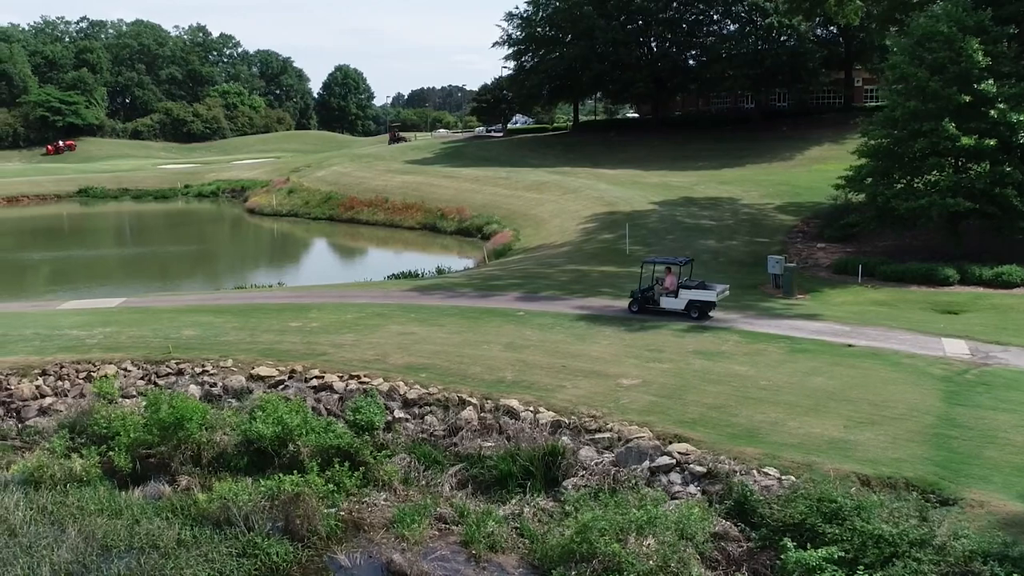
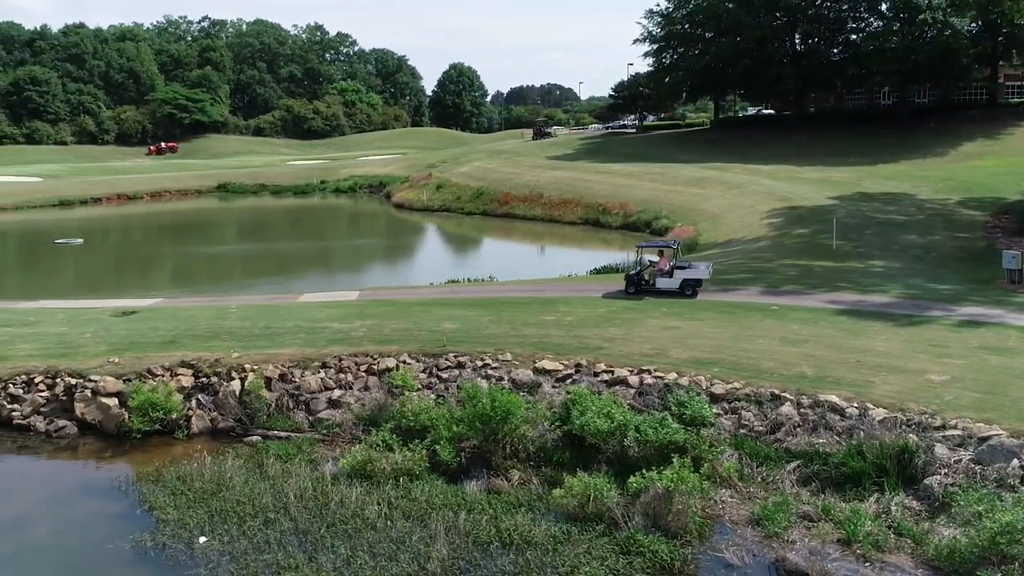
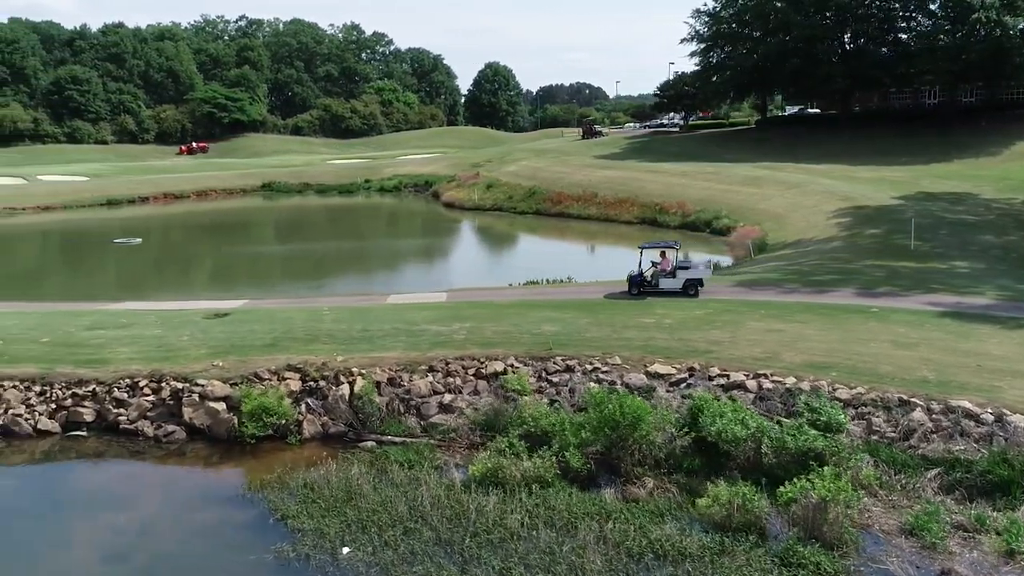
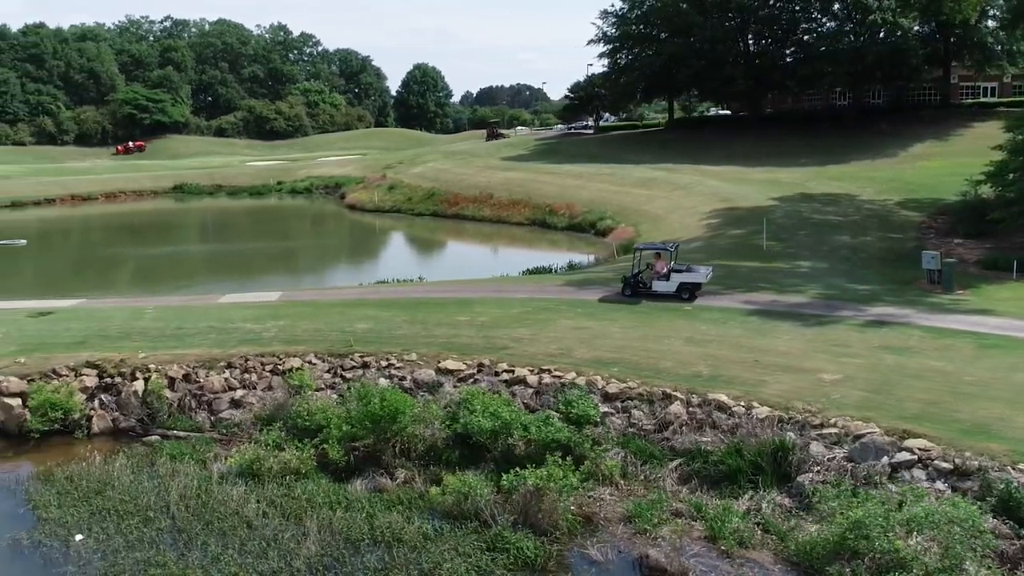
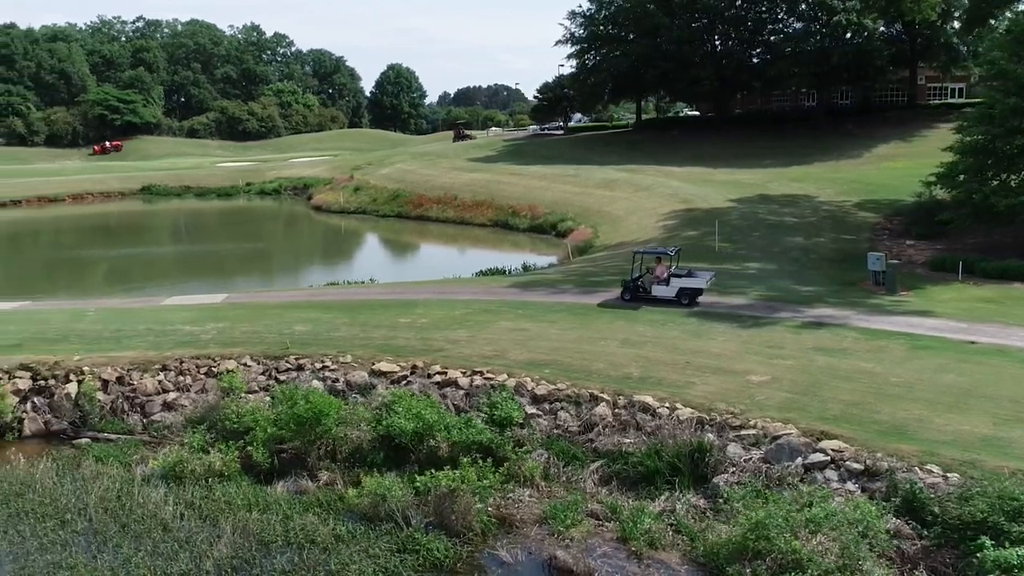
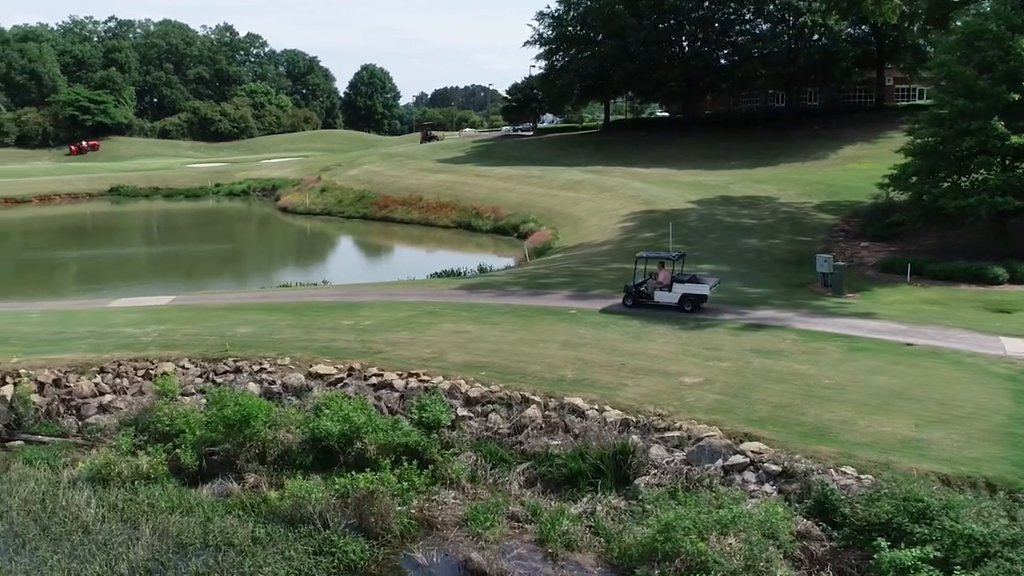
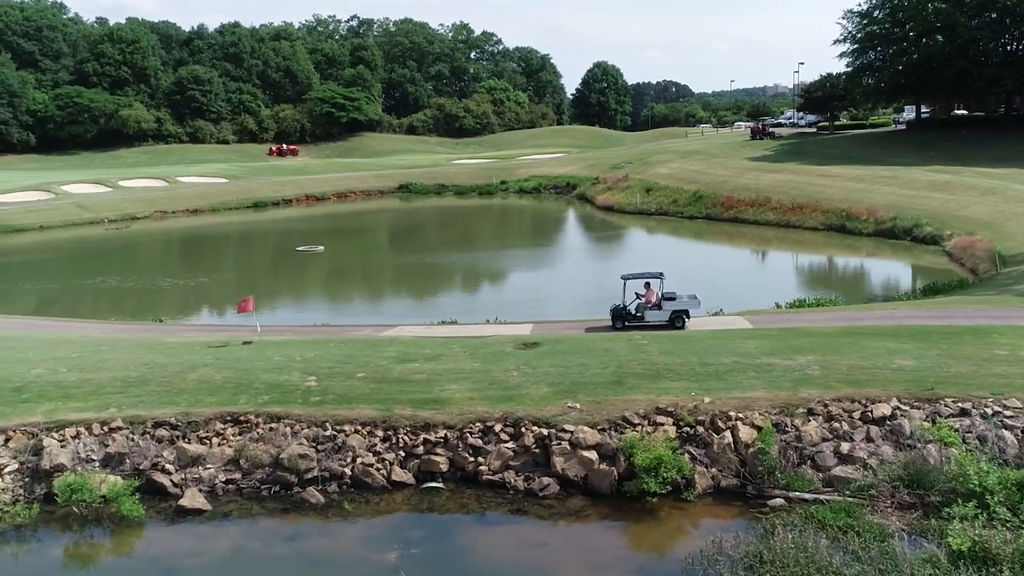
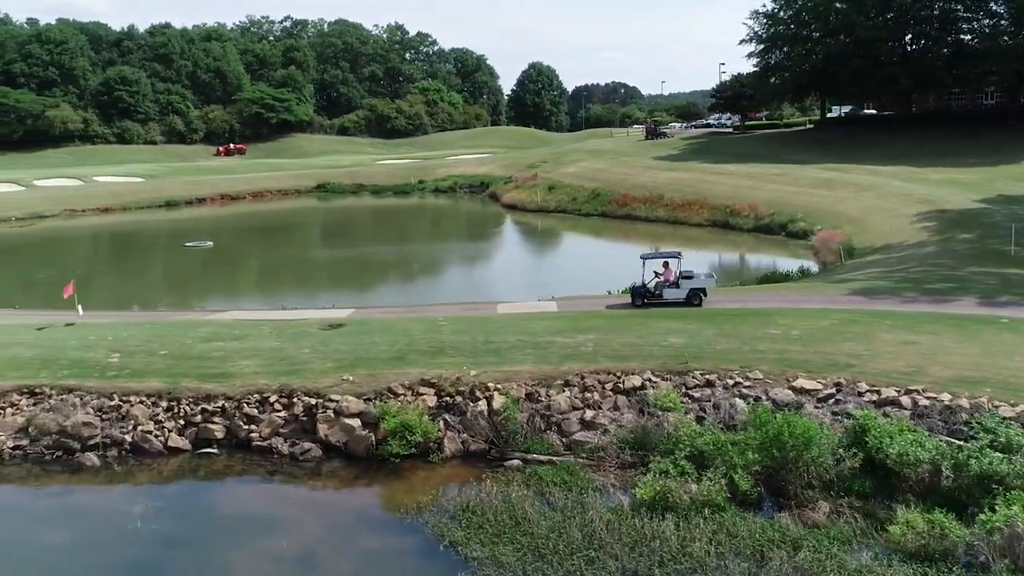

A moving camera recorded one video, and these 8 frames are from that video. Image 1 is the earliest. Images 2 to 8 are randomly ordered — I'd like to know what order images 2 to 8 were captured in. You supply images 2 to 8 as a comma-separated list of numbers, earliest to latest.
6, 5, 4, 2, 3, 8, 7
